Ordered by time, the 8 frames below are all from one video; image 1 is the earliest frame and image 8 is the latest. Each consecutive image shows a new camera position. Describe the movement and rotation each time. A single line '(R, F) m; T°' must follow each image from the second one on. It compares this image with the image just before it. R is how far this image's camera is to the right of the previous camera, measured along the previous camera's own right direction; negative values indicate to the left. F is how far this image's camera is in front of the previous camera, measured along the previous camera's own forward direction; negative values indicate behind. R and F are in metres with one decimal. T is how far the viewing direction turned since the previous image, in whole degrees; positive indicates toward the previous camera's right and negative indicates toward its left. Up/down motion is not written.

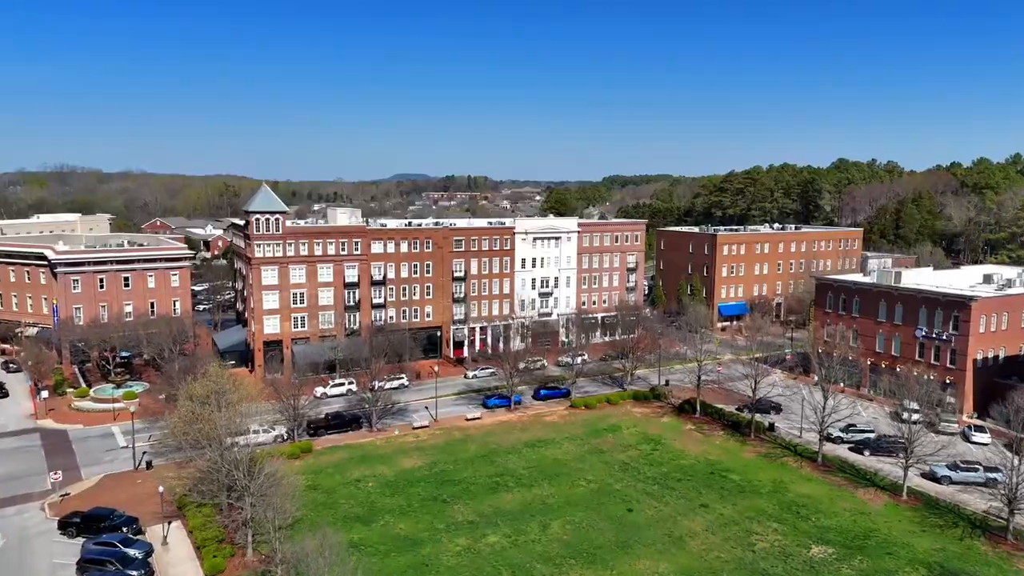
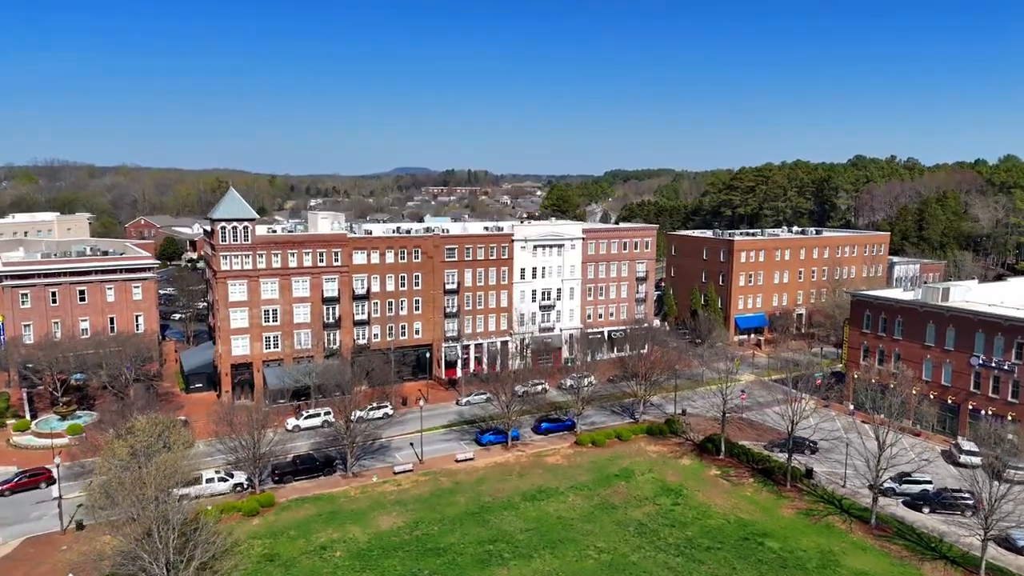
(+0.2, +7.2) m; 0°
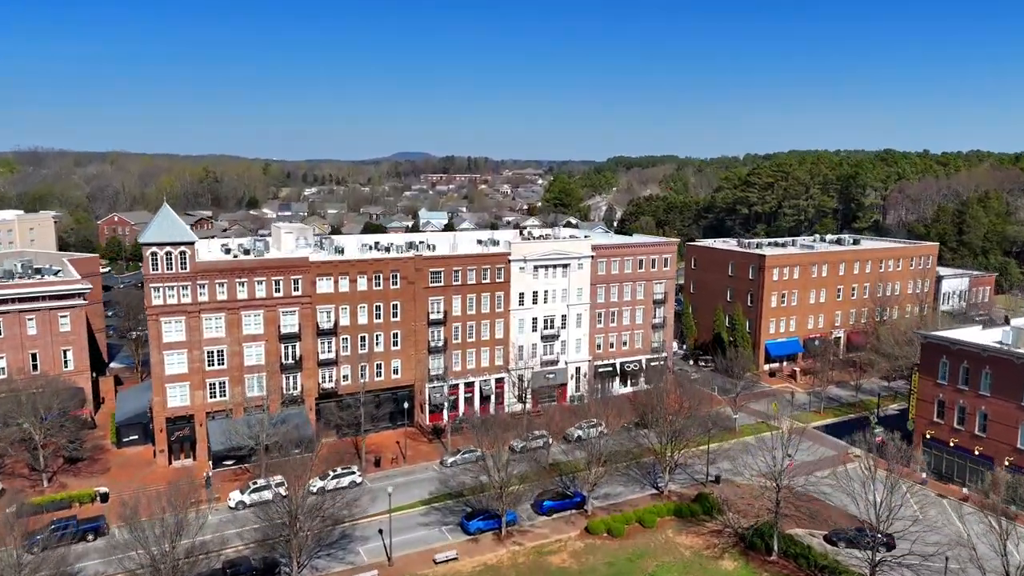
(+0.3, +10.6) m; 0°
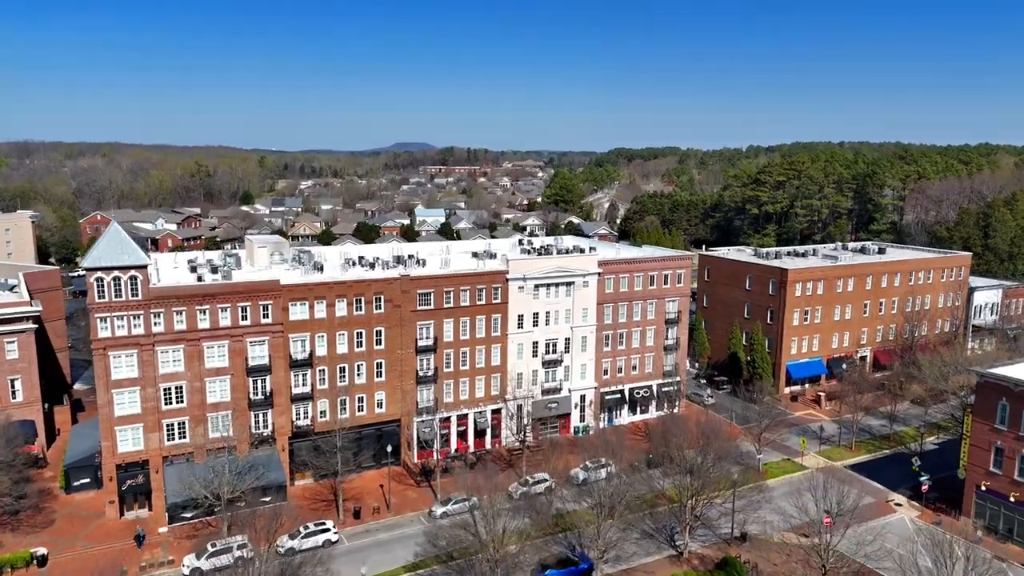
(+0.1, +5.9) m; 0°
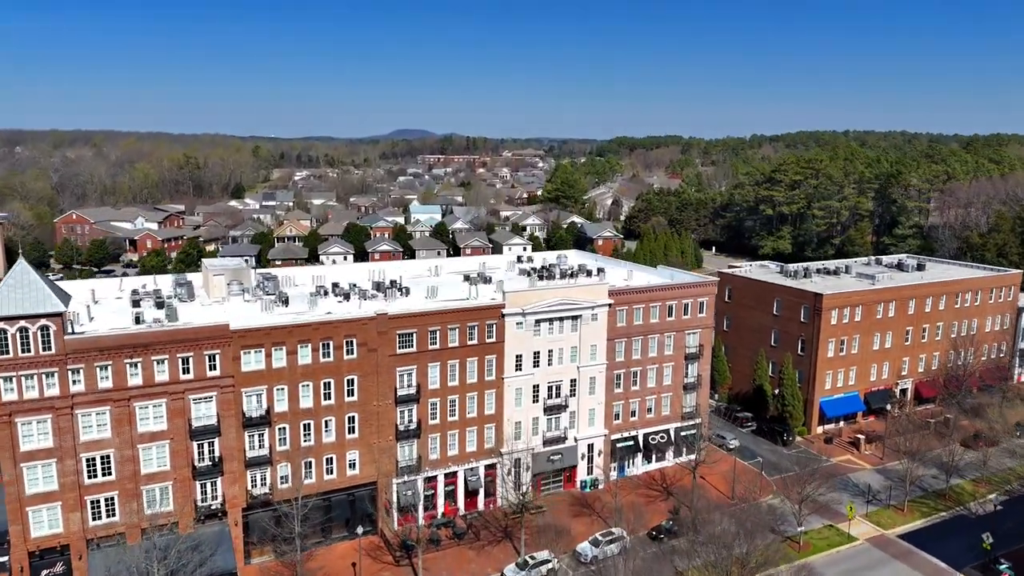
(+0.2, +7.7) m; 0°
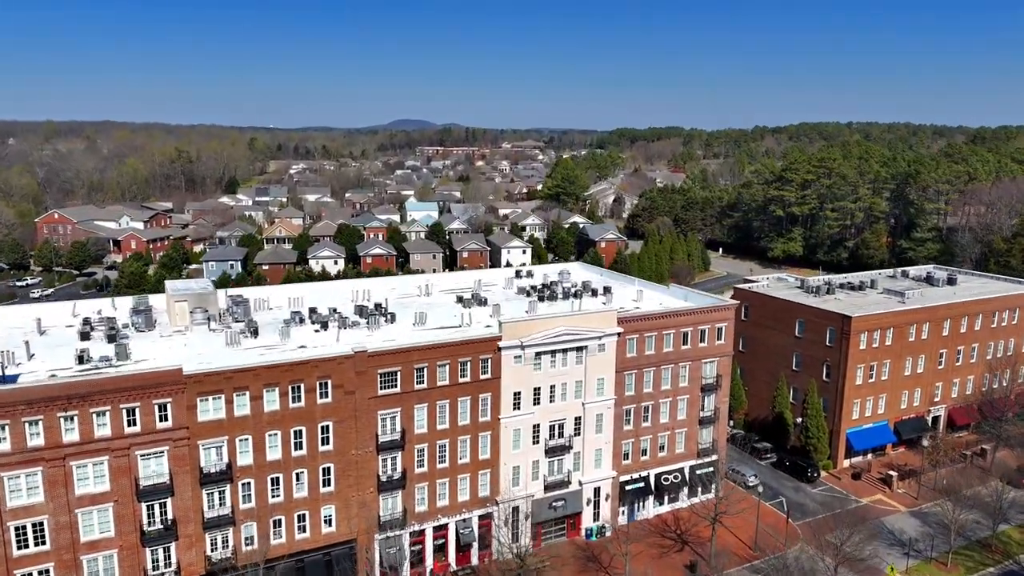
(+0.1, +5.1) m; 0°
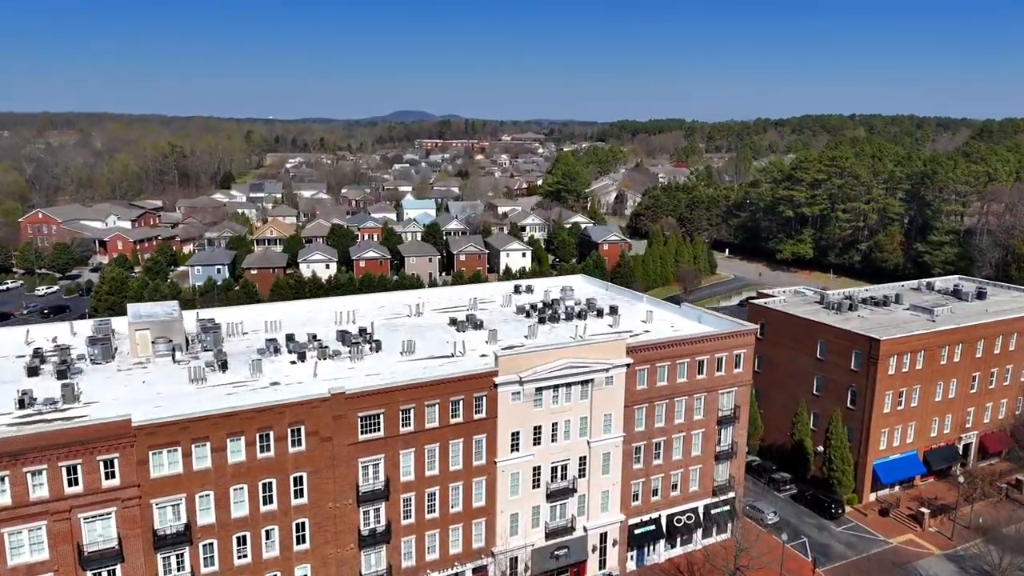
(+0.1, +4.2) m; 0°
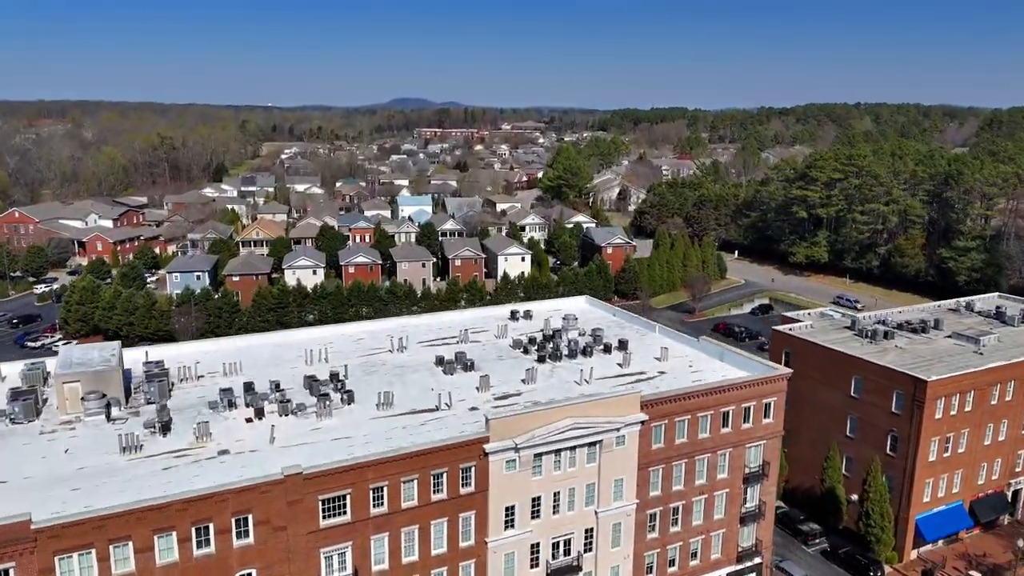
(+0.2, +5.7) m; 0°
